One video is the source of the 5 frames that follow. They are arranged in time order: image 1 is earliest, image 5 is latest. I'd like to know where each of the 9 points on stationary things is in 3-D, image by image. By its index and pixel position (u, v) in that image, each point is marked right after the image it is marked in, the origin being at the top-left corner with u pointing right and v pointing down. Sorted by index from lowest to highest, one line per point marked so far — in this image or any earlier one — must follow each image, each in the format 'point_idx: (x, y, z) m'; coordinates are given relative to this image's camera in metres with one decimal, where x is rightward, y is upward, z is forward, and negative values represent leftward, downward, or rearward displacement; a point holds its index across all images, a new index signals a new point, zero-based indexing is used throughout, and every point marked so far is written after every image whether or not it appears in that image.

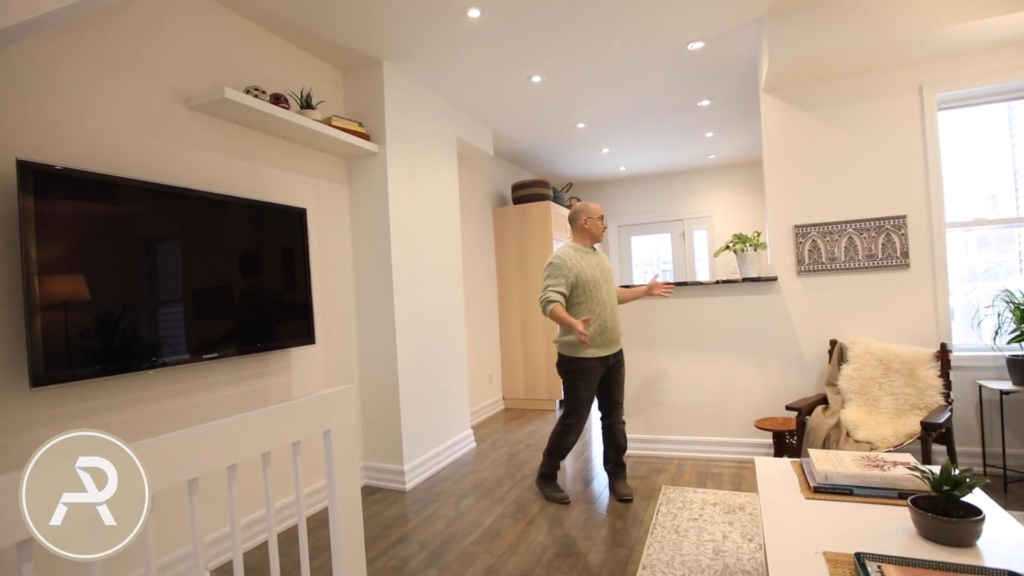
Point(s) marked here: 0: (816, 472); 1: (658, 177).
0: (+1.0, -0.6, +1.6) m
1: (+1.9, +1.4, +6.2) m
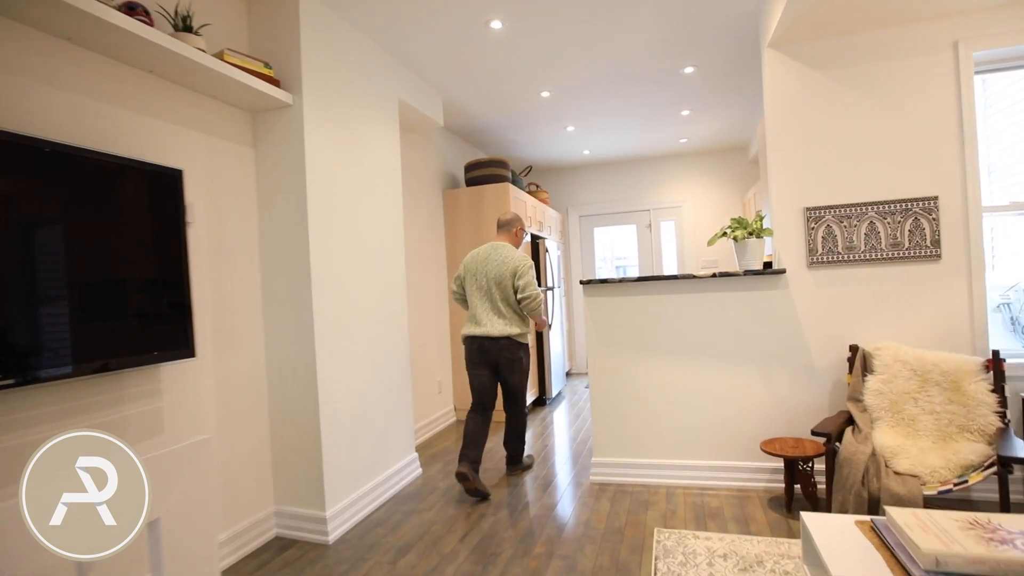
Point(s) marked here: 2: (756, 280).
0: (+0.9, -0.6, +1.1) m
1: (+1.3, +1.5, +5.7) m
2: (+1.2, 0.0, +2.4) m
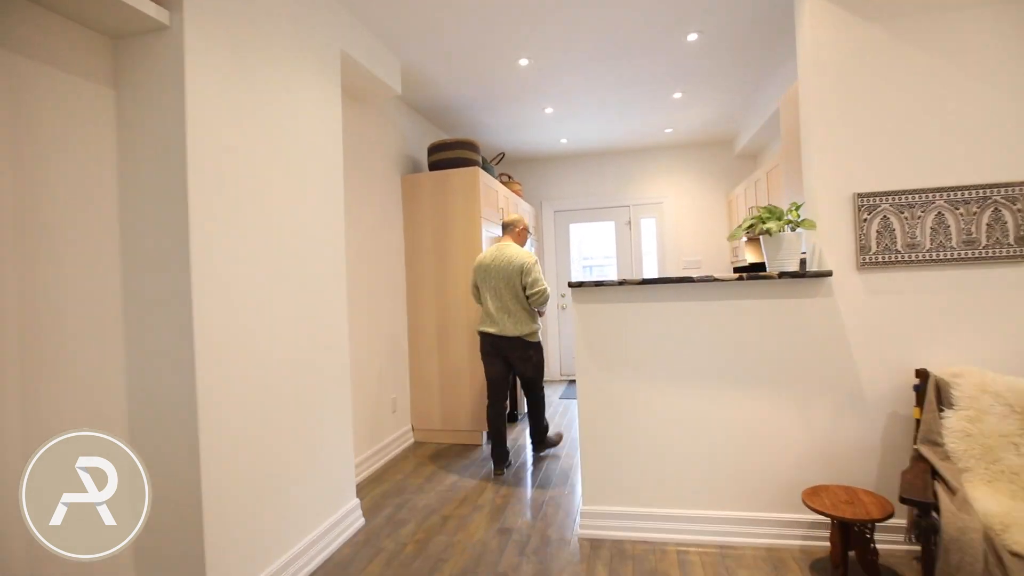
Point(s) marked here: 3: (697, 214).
0: (+0.9, -0.6, +0.6) m
1: (+1.0, +1.4, +5.2) m
2: (+1.1, 0.0, +1.9) m
3: (+1.9, +0.8, +5.0) m
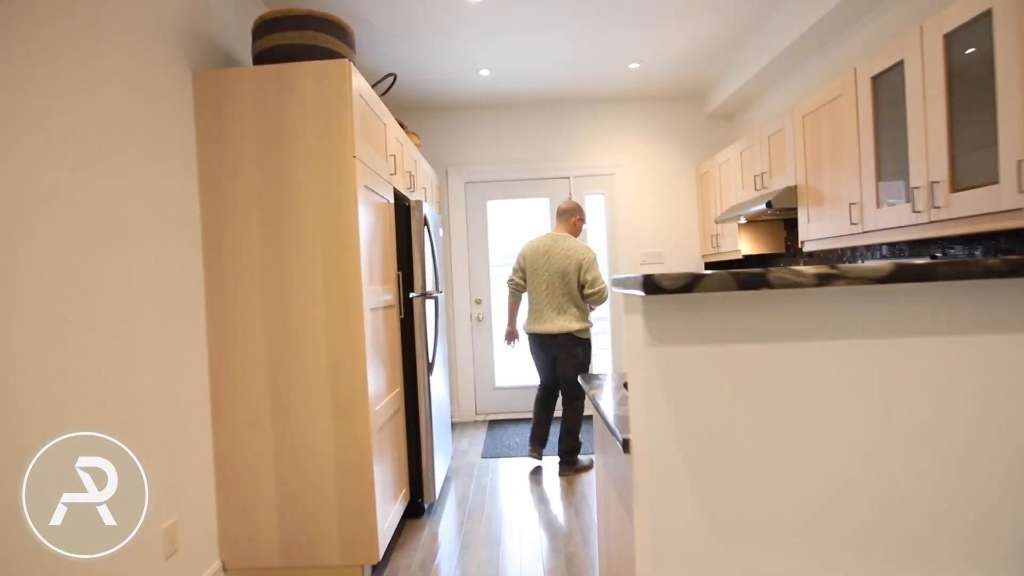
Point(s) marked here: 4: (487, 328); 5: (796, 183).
0: (+1.2, -0.6, -0.7) m
1: (+0.1, +1.4, +3.8) m
2: (+1.1, 0.0, +0.6) m
3: (+1.1, +0.8, +3.8) m
4: (-0.2, -0.3, +4.0) m
5: (+1.4, +0.5, +2.4) m
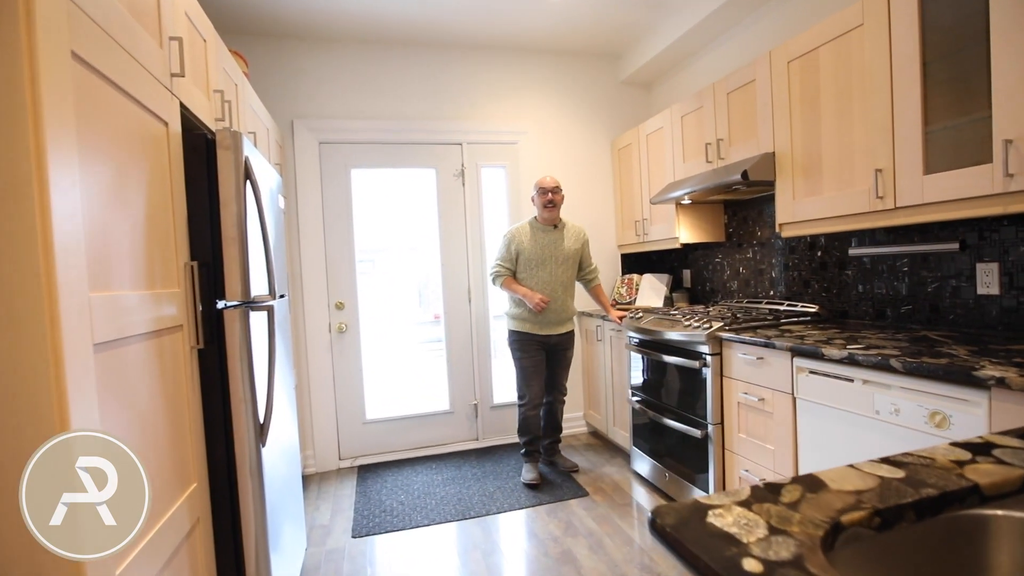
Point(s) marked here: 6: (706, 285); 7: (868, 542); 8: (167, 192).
0: (+1.7, -0.6, -1.2) m
1: (-0.6, +1.4, +2.9) m
2: (+1.2, 0.0, +0.1) m
3: (+0.4, +0.8, +3.1) m
4: (-1.0, -0.3, +2.9) m
5: (+1.0, +0.5, +1.9) m
6: (+1.1, 0.0, +2.8) m
7: (+0.4, -0.3, +0.6) m
8: (-0.9, +0.2, +1.2) m
